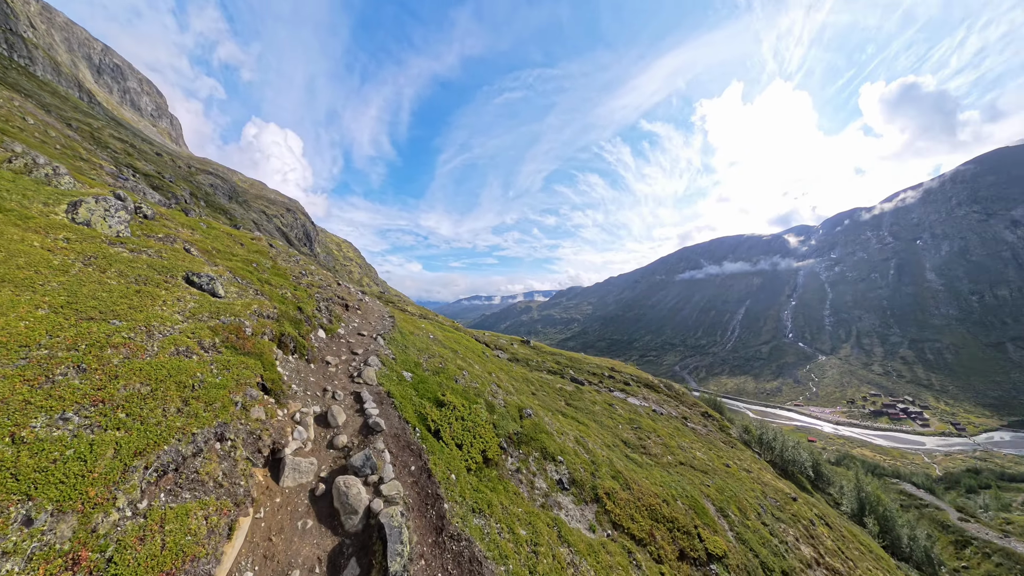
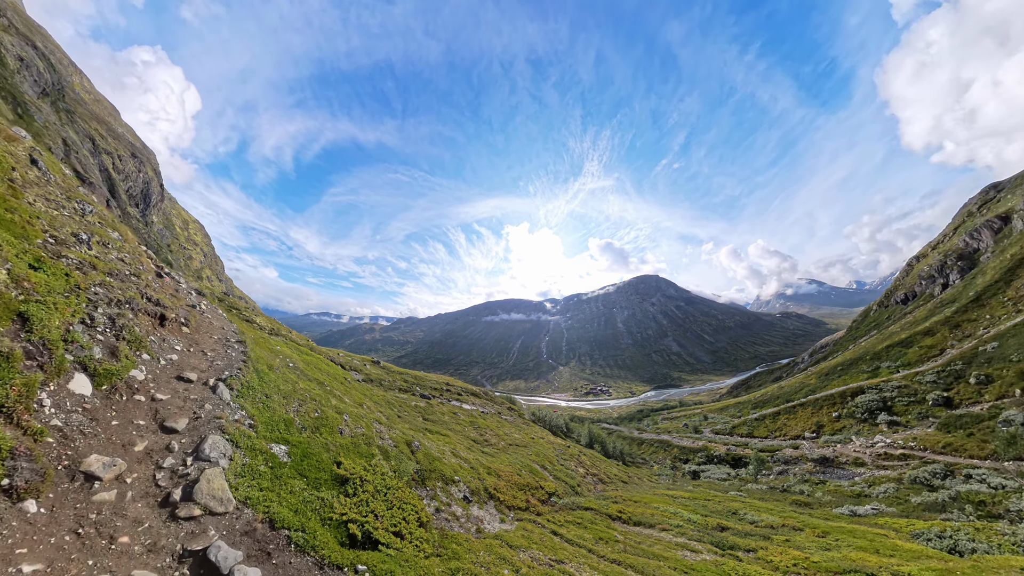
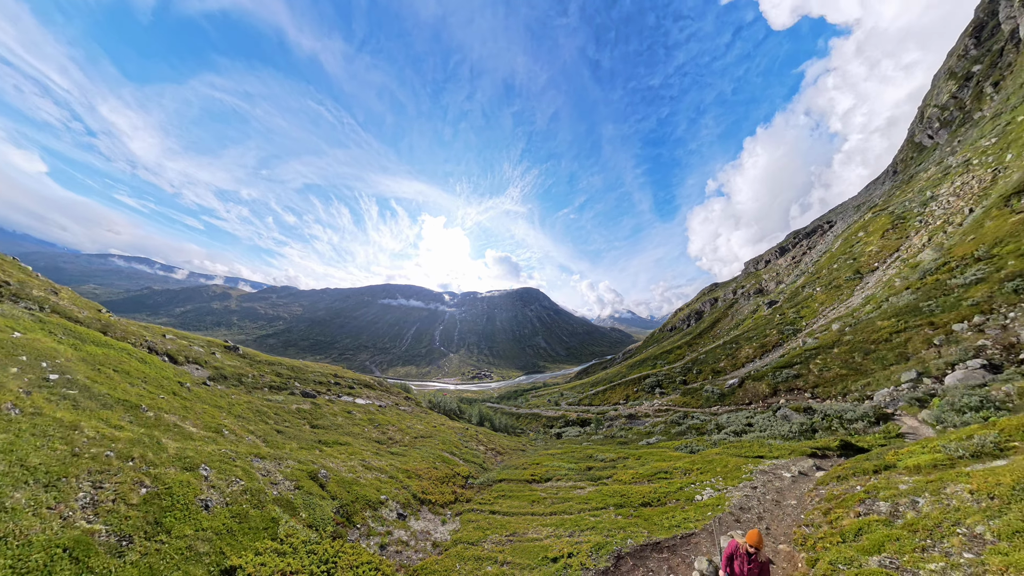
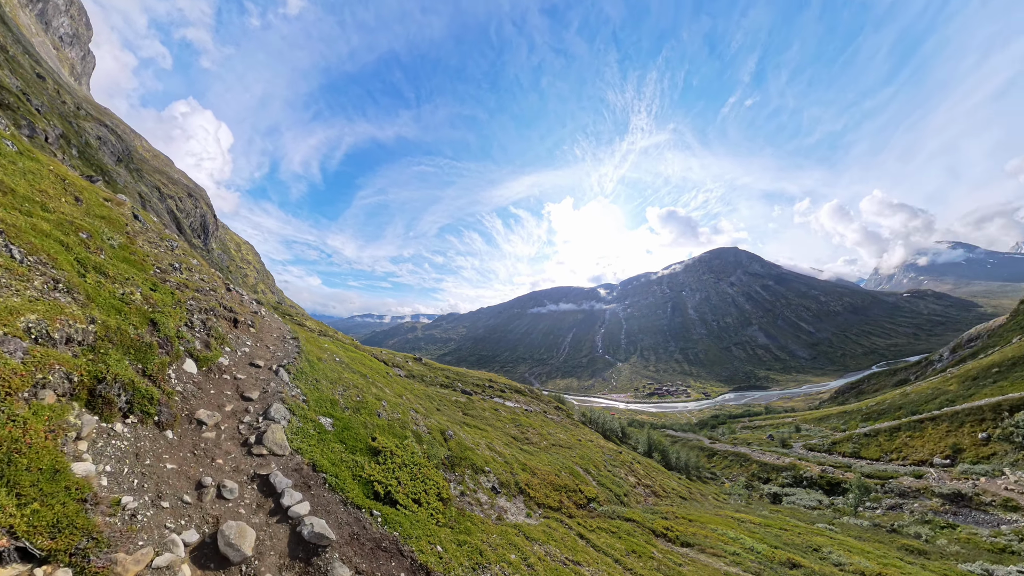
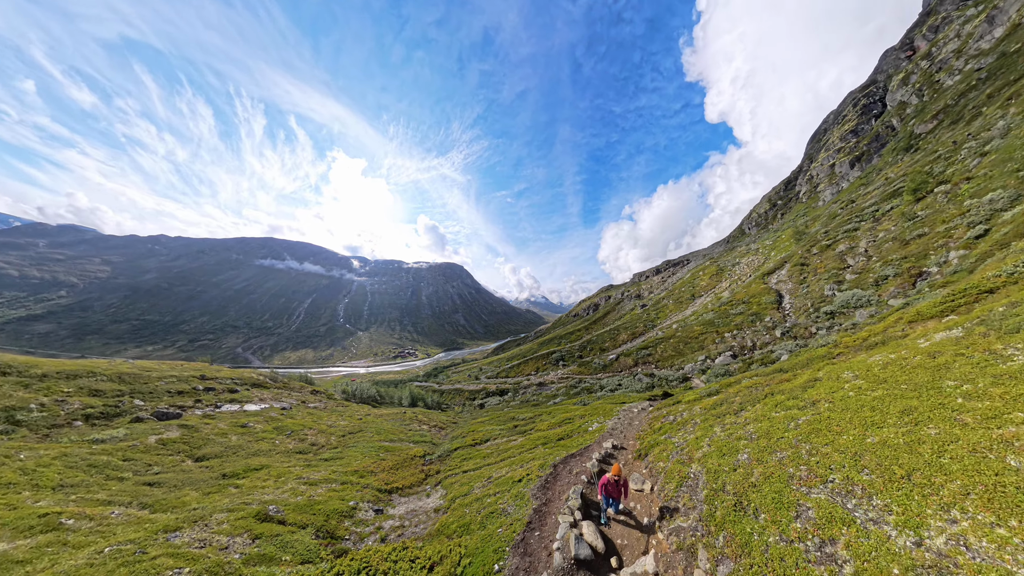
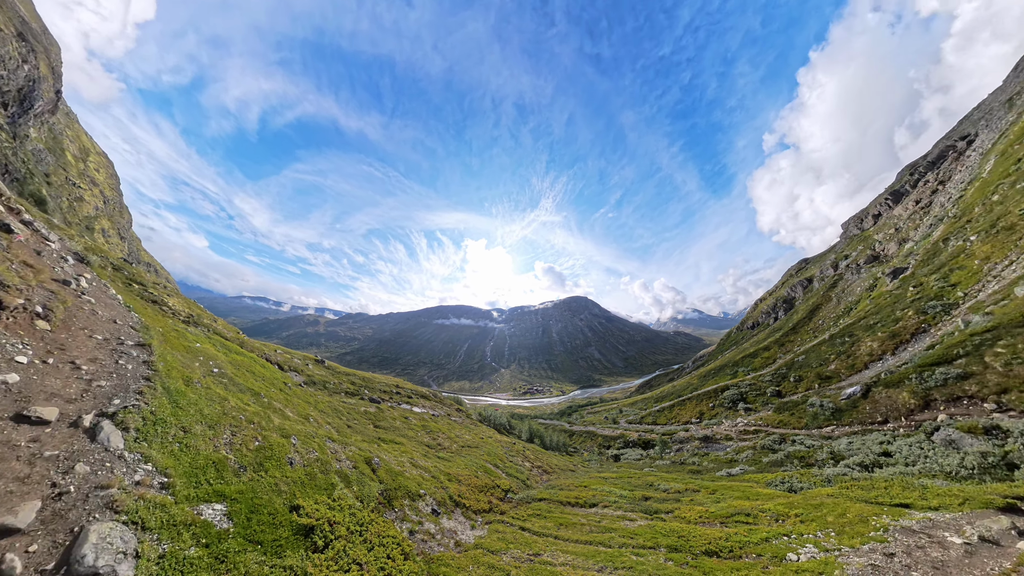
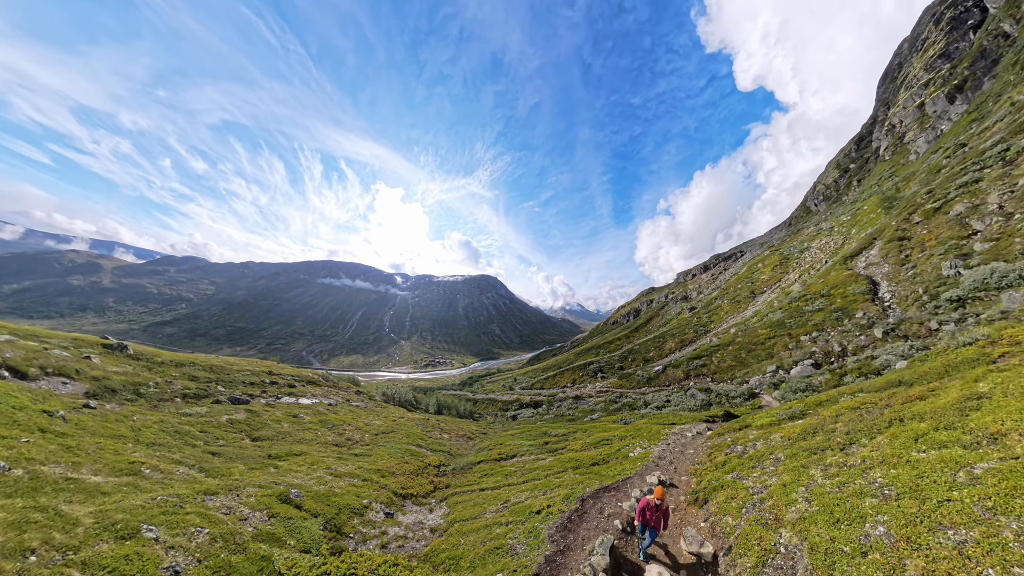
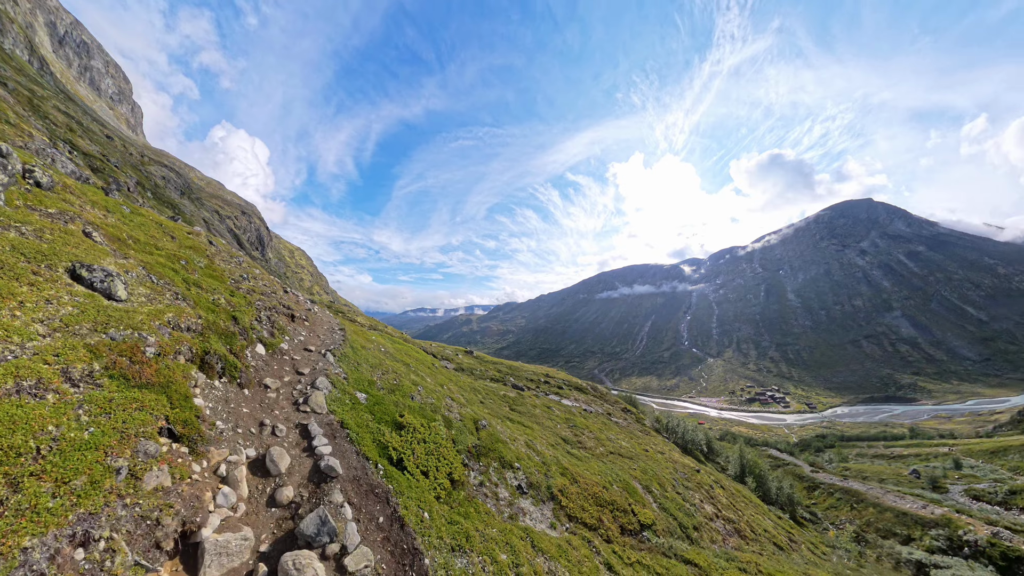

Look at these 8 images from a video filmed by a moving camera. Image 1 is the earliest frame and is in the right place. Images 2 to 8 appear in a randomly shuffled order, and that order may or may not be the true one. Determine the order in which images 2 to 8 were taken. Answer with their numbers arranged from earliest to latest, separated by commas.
8, 4, 2, 6, 3, 7, 5
